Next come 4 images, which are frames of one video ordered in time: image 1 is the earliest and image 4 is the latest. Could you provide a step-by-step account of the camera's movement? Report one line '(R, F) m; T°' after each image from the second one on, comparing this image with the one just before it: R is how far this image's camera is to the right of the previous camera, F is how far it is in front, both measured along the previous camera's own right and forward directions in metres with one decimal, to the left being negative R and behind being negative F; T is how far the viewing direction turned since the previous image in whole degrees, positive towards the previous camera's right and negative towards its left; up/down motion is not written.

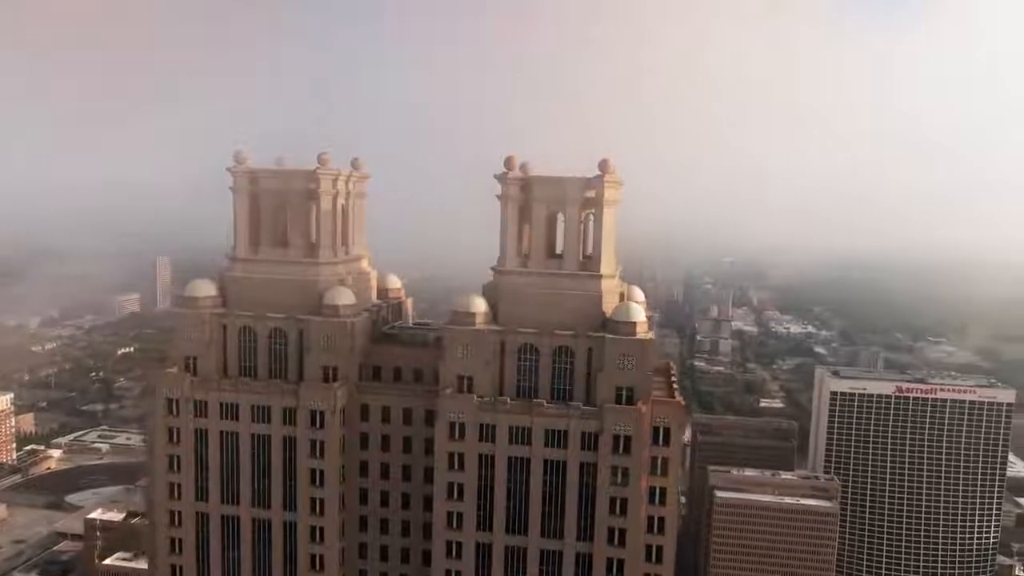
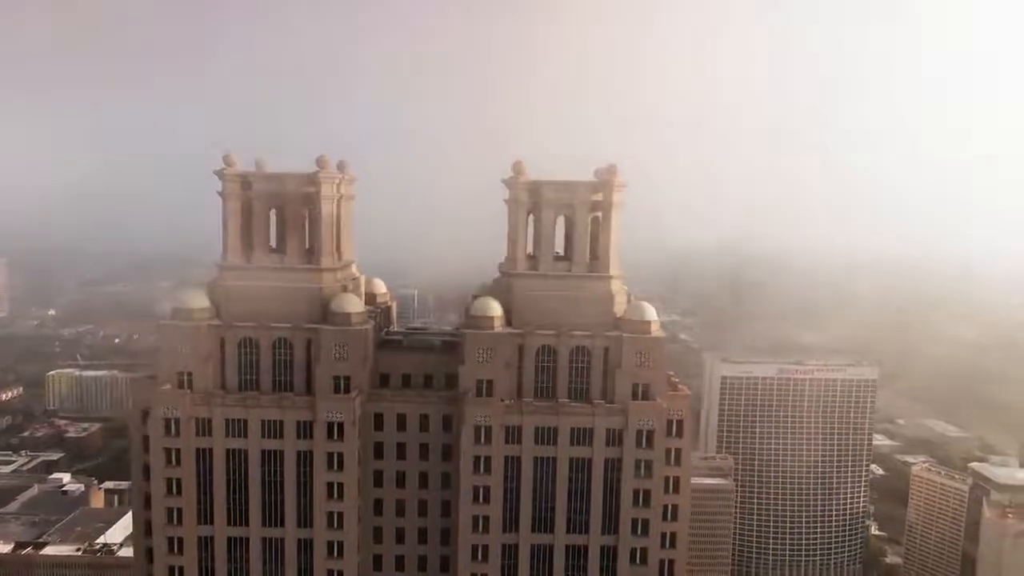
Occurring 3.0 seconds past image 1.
(-3.6, +0.1) m; +10°
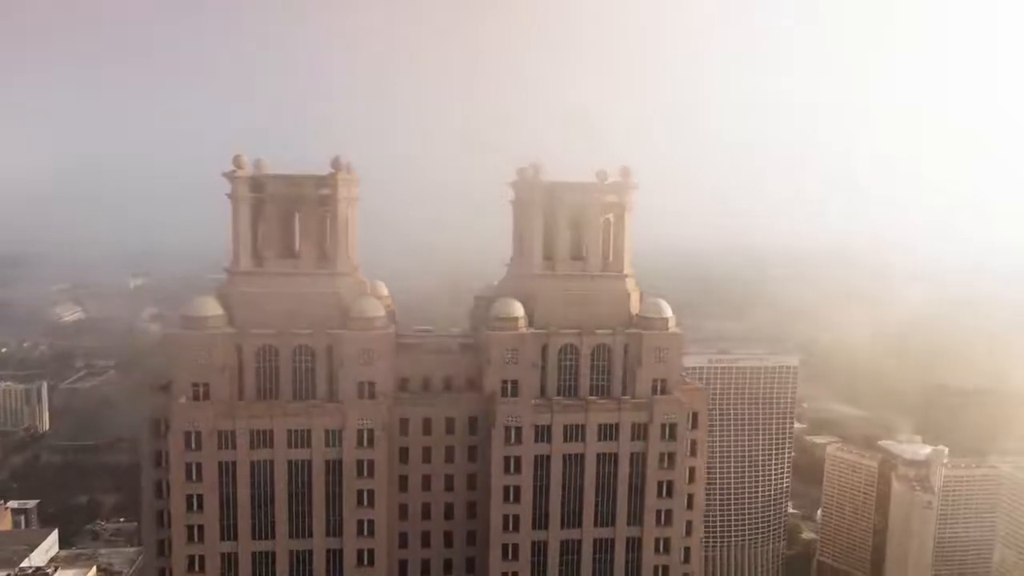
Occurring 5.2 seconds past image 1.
(-2.8, 0.0) m; +7°
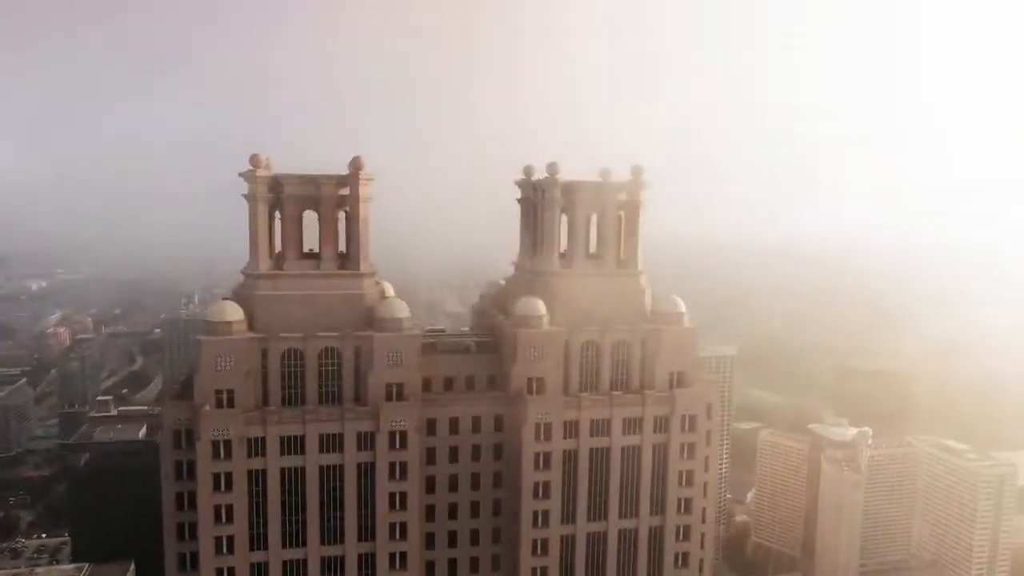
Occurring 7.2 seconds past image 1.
(-2.5, -0.1) m; +6°
